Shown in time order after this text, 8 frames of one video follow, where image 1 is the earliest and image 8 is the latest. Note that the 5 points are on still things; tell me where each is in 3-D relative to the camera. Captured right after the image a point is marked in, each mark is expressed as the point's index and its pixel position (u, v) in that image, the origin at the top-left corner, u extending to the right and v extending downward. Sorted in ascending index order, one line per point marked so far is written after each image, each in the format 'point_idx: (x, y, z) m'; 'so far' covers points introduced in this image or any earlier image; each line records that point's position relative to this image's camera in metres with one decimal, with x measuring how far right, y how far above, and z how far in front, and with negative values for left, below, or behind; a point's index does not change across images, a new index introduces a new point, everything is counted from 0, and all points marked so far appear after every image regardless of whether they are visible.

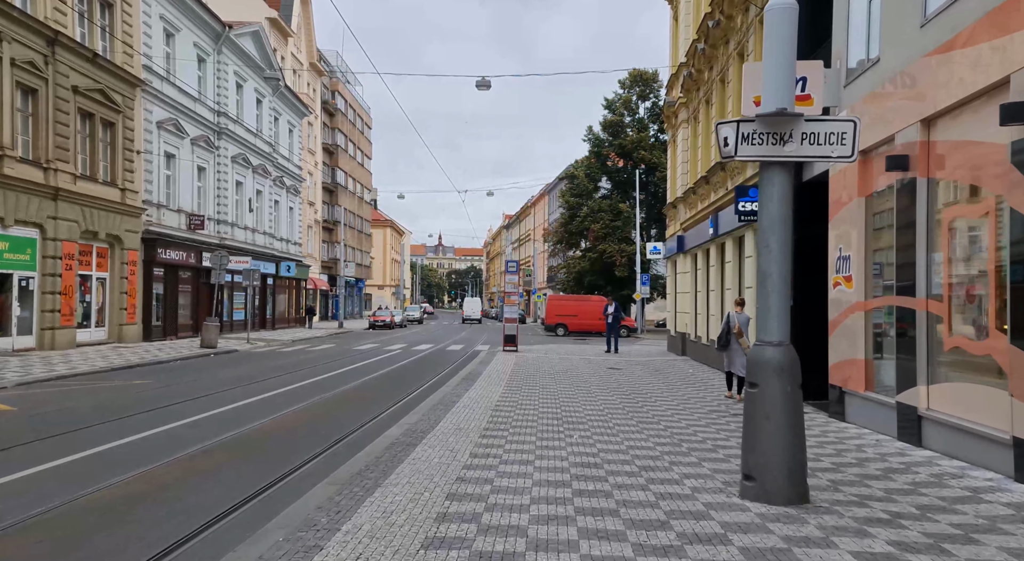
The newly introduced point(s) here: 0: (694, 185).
0: (+5.4, +2.8, +18.6) m
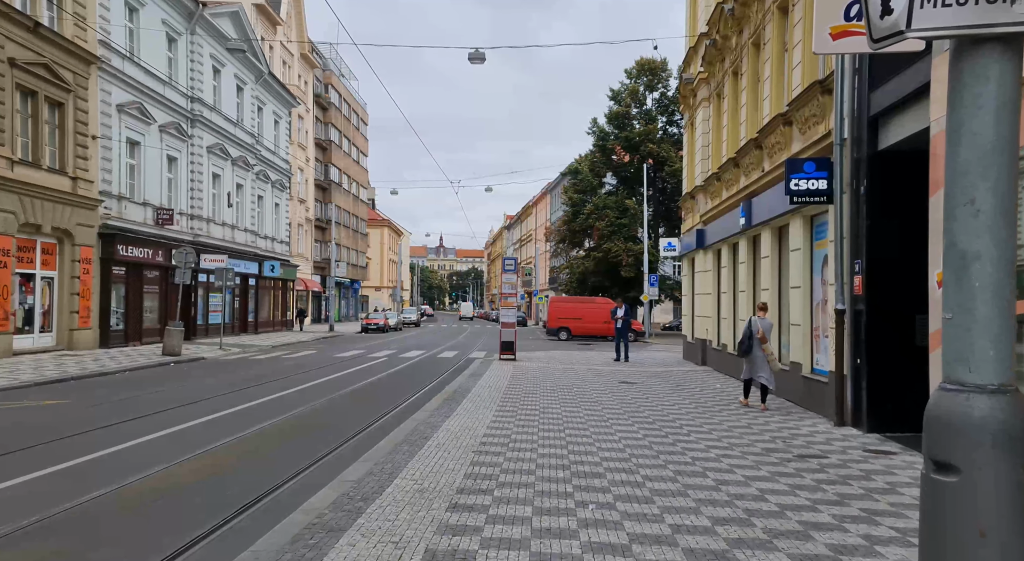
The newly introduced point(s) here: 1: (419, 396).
0: (+5.3, +2.8, +16.3) m
1: (-2.0, -2.4, +12.8) m
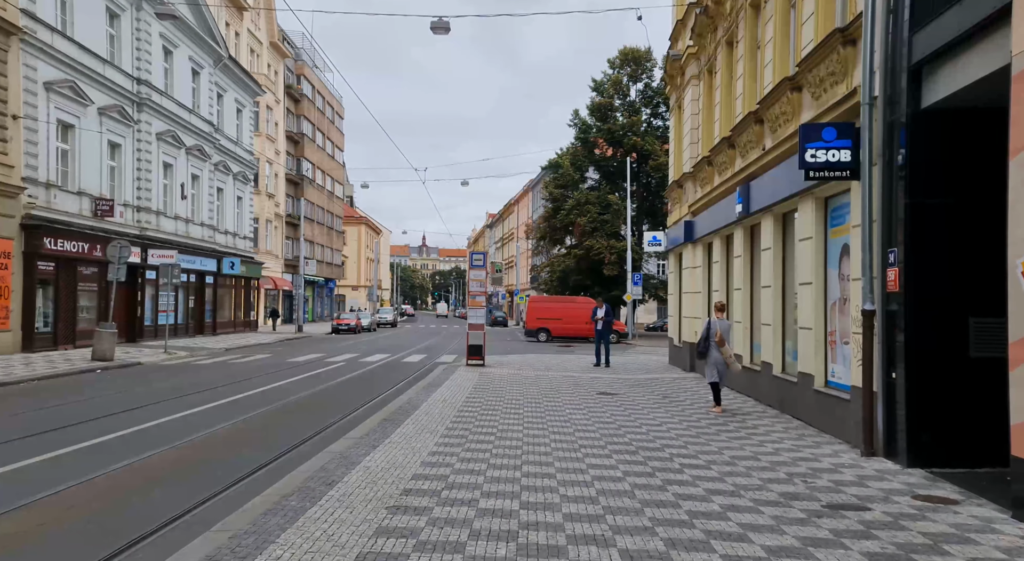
0: (+4.6, +2.9, +14.7) m
1: (-2.7, -2.3, +11.0) m
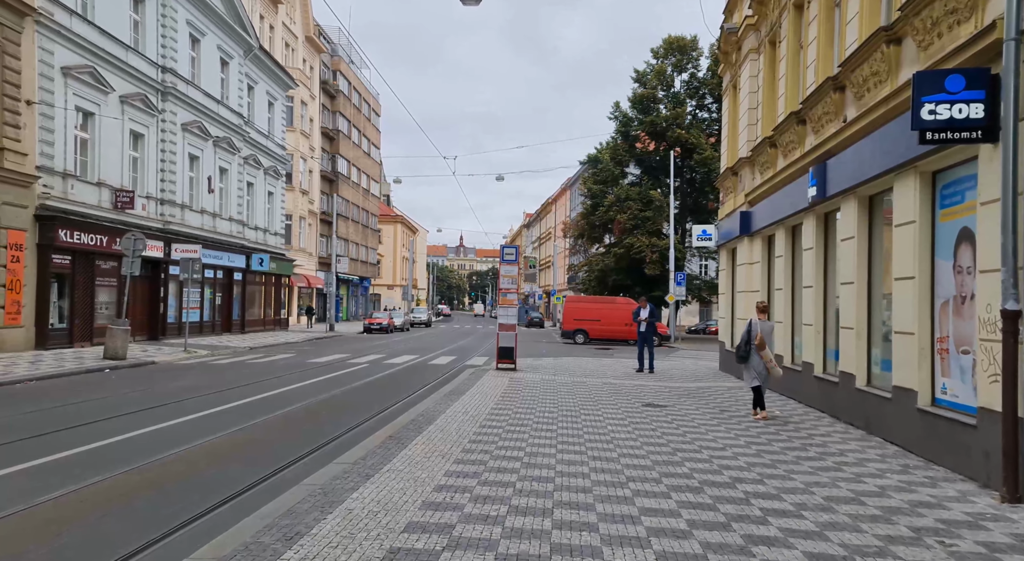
0: (+5.3, +2.9, +13.0) m
1: (-2.2, -2.2, +9.7) m
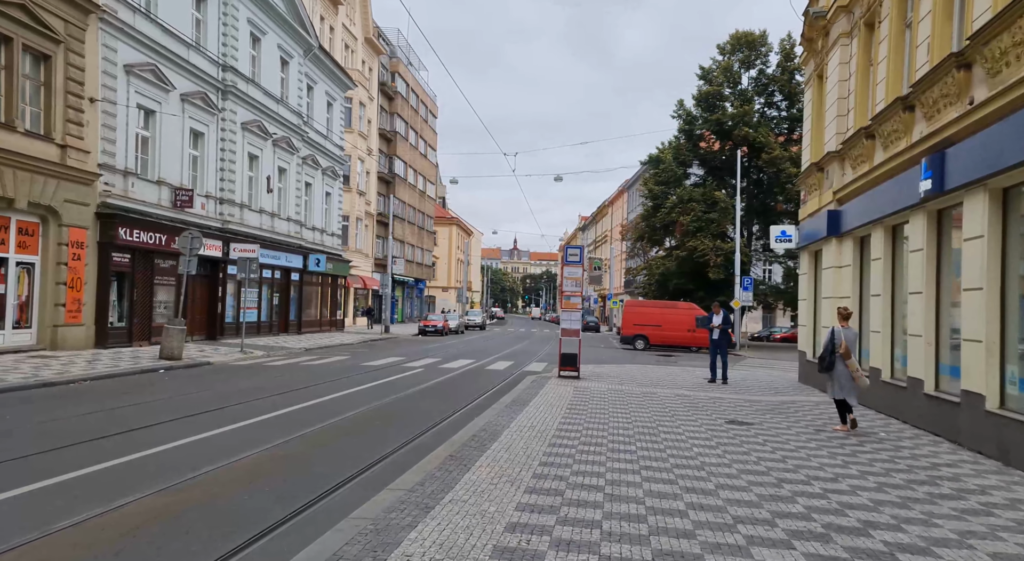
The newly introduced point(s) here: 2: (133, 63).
0: (+6.6, +2.9, +11.6) m
1: (-1.2, -2.2, +8.9) m
2: (-10.4, +6.0, +17.1) m
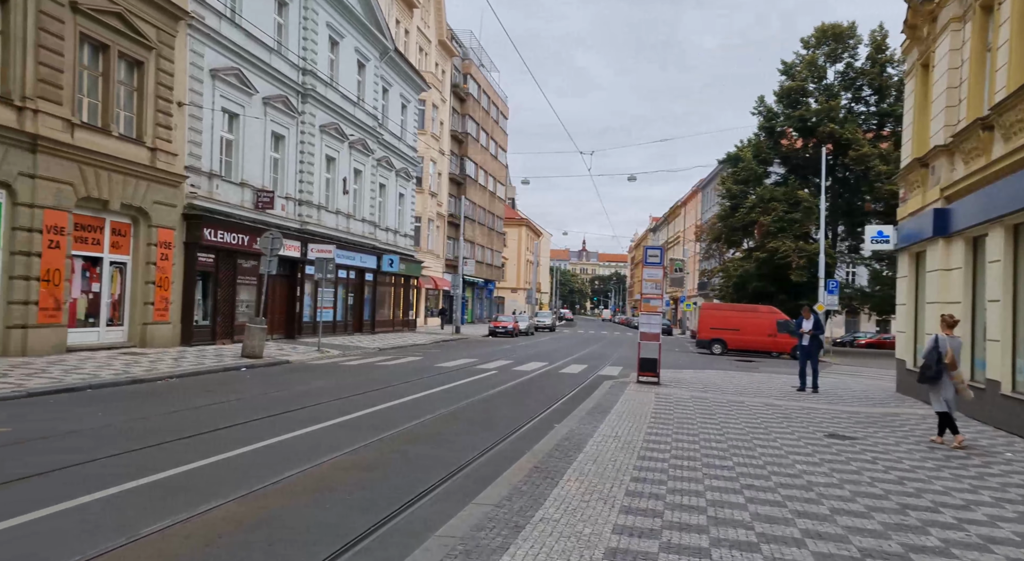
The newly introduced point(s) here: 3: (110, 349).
0: (+8.0, +2.8, +10.3) m
1: (-0.1, -2.2, +8.4) m
2: (-8.3, +6.0, +17.6) m
3: (-9.6, -1.6, +14.8) m
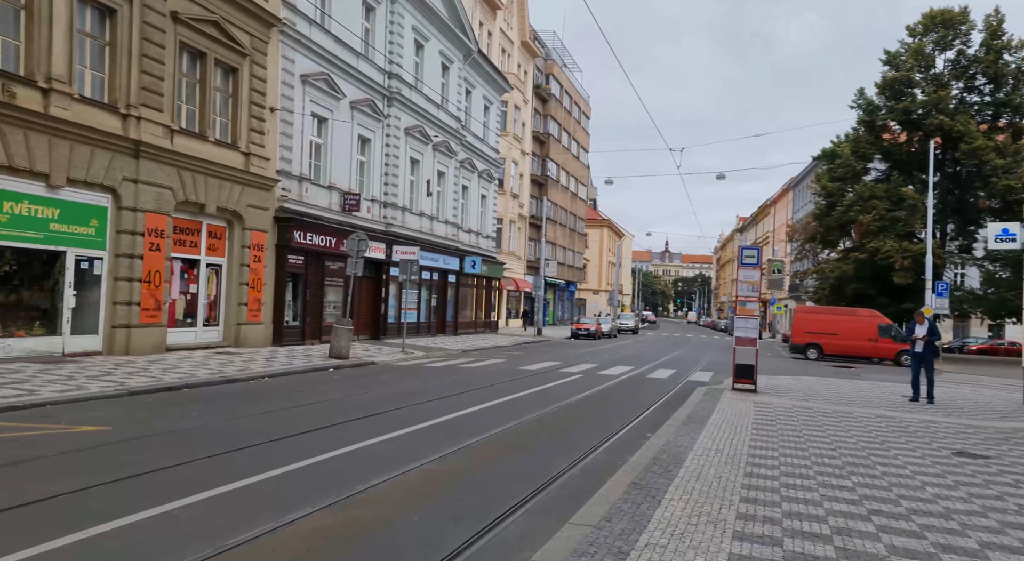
0: (+9.3, +2.8, +8.6) m
1: (+1.1, -2.2, +7.8) m
2: (-5.9, +6.0, +18.0) m
3: (-7.5, -1.7, +15.3) m
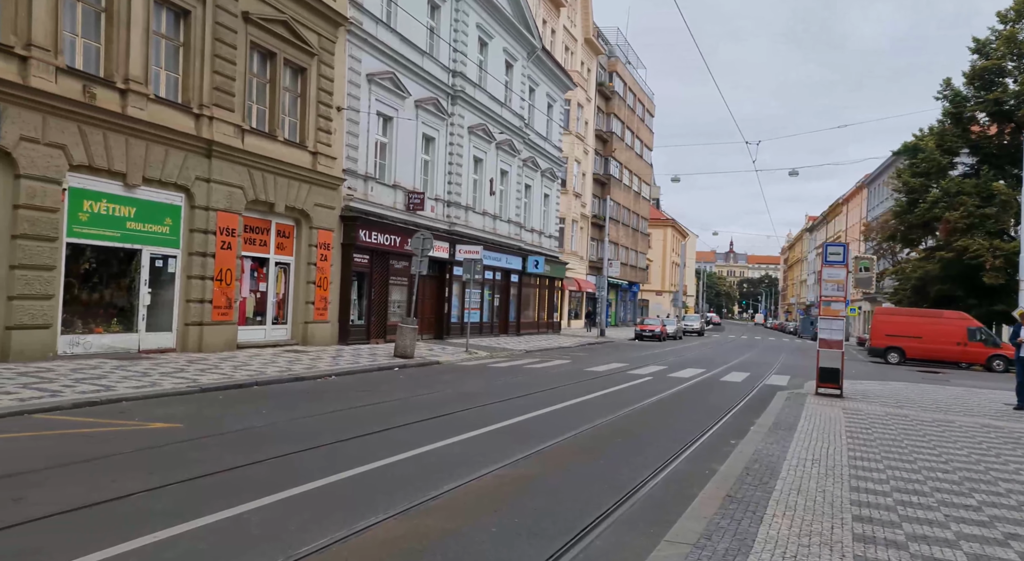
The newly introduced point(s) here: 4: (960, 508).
0: (+10.3, +2.8, +7.2) m
1: (+1.9, -2.2, +7.2) m
2: (-4.0, +6.0, +18.0) m
3: (-5.9, -1.6, +15.5) m
4: (+4.2, -2.1, +5.7) m
